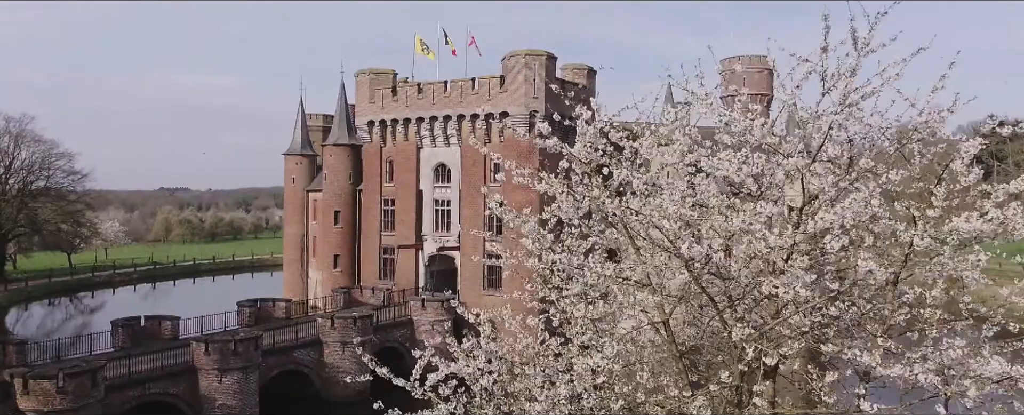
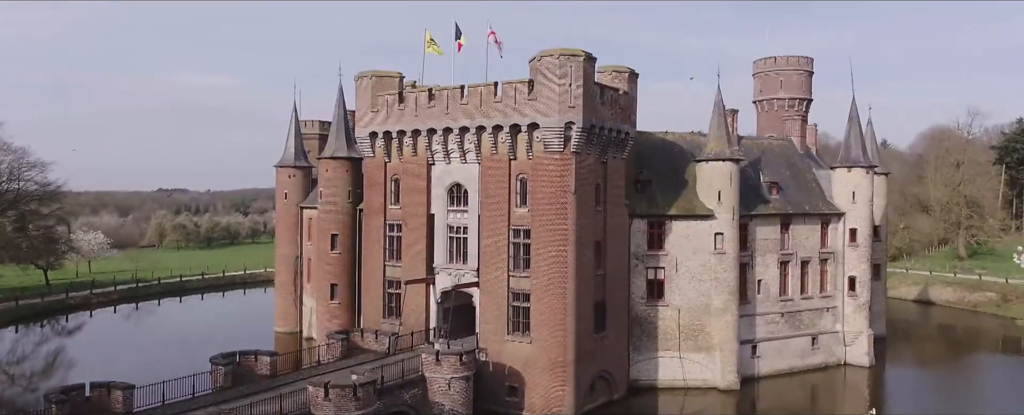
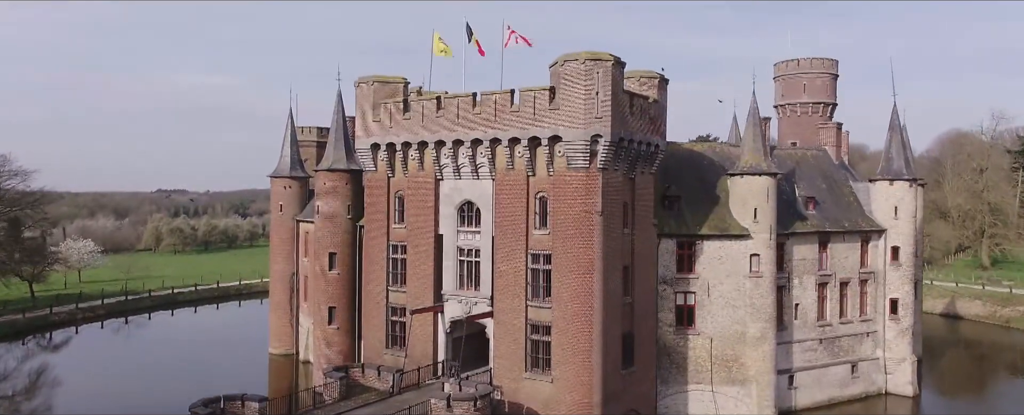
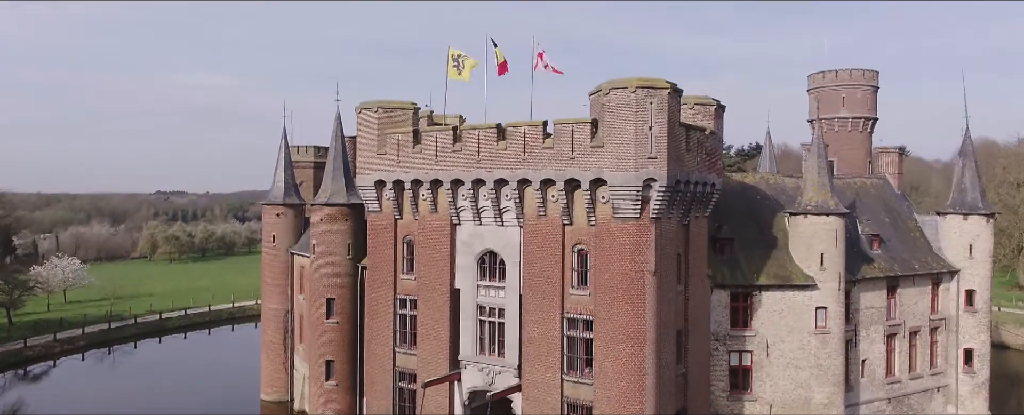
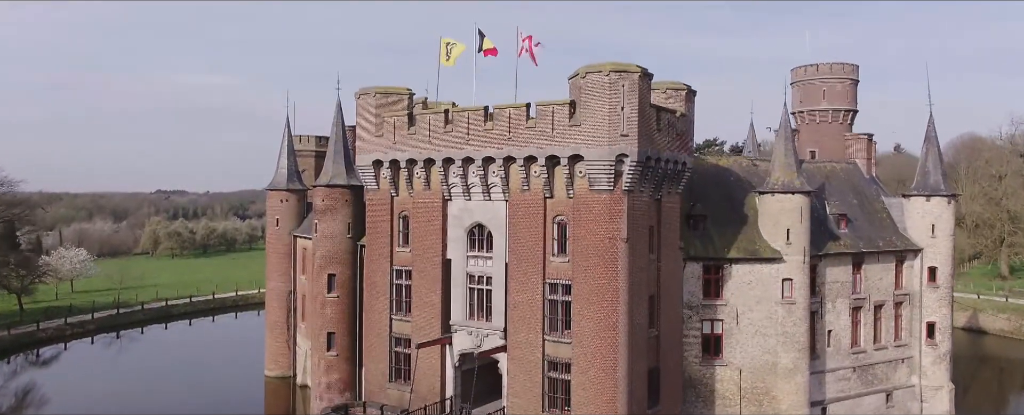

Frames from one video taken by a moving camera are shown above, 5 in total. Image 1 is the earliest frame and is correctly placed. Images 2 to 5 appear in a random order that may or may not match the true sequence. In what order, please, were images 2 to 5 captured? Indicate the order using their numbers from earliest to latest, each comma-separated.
2, 3, 5, 4
